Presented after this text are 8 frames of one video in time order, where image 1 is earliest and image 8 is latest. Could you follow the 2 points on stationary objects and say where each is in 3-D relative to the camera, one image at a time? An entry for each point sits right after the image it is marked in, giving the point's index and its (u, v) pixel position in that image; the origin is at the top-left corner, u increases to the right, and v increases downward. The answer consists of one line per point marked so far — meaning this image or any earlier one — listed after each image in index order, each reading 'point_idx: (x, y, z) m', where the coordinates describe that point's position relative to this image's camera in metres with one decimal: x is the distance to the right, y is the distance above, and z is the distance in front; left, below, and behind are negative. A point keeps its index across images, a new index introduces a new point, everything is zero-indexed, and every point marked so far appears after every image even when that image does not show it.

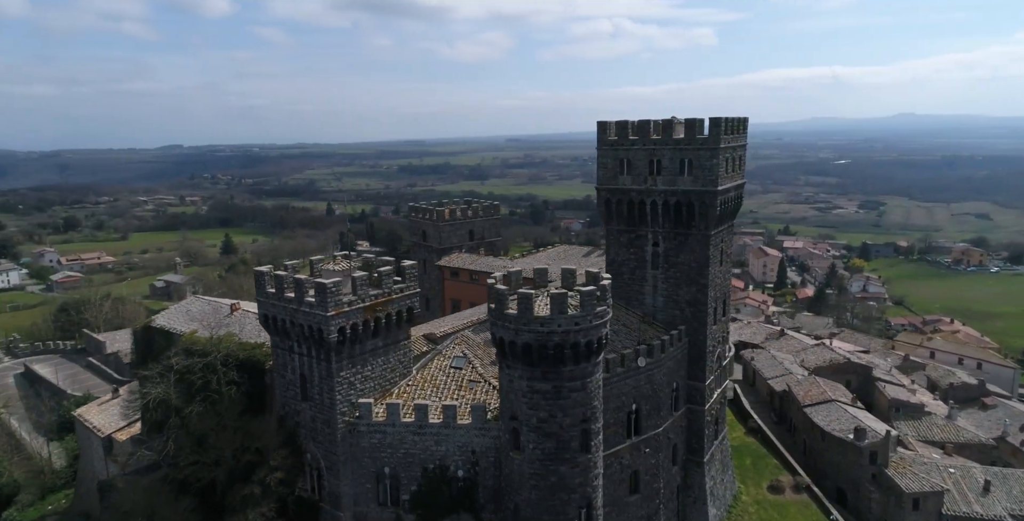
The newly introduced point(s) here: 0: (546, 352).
0: (+1.1, -2.5, +19.3) m
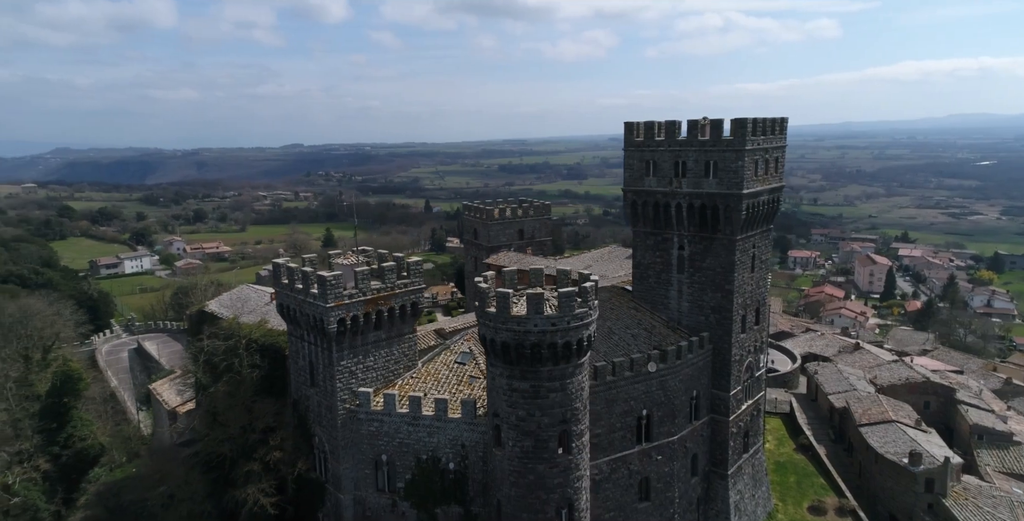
0: (+0.4, -2.6, +19.8) m
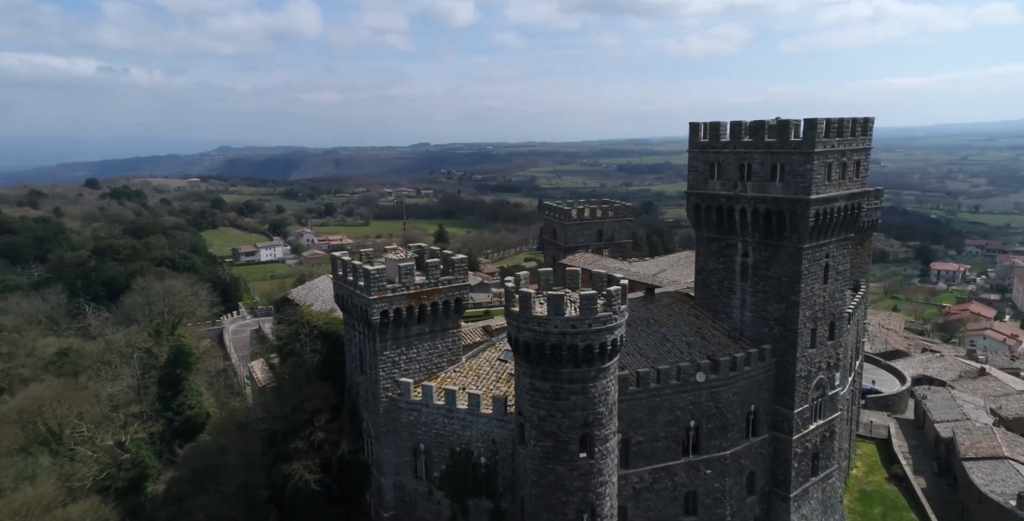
0: (+0.9, -2.6, +19.9) m
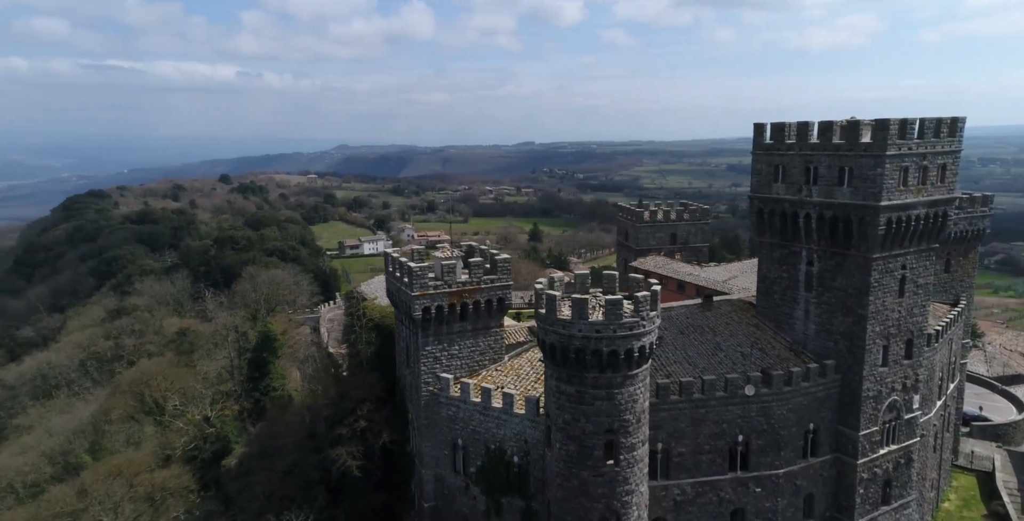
0: (+1.5, -2.7, +19.7) m
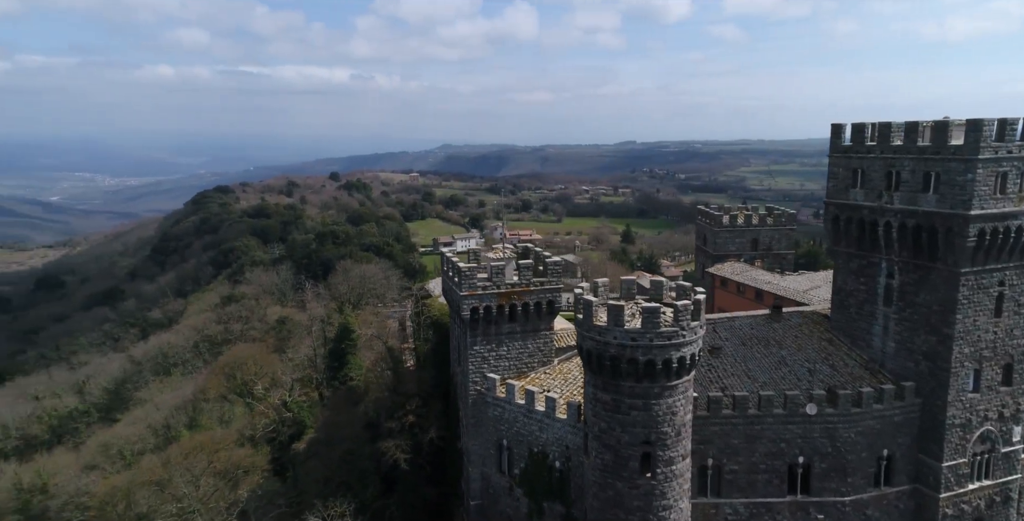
0: (+2.4, -2.8, +19.1) m
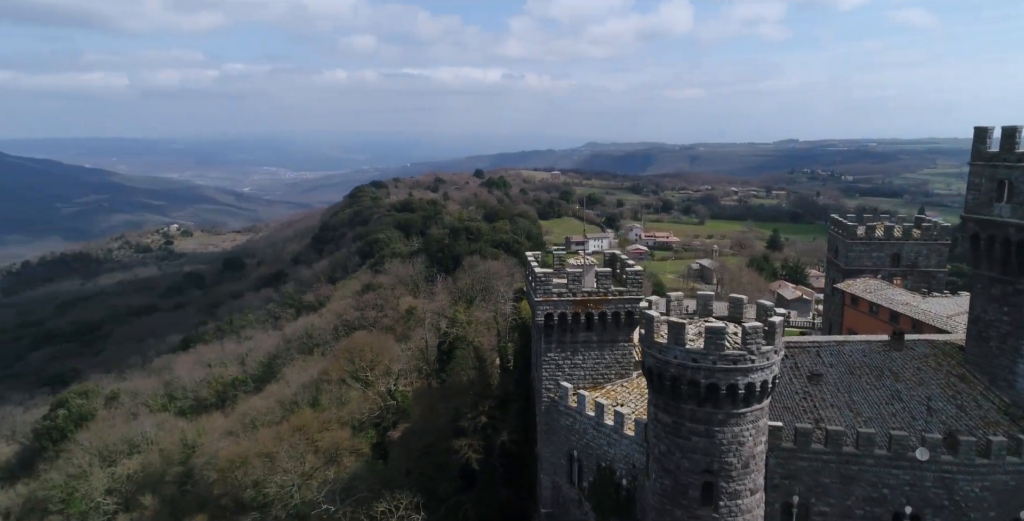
0: (+3.8, -3.1, +17.8) m
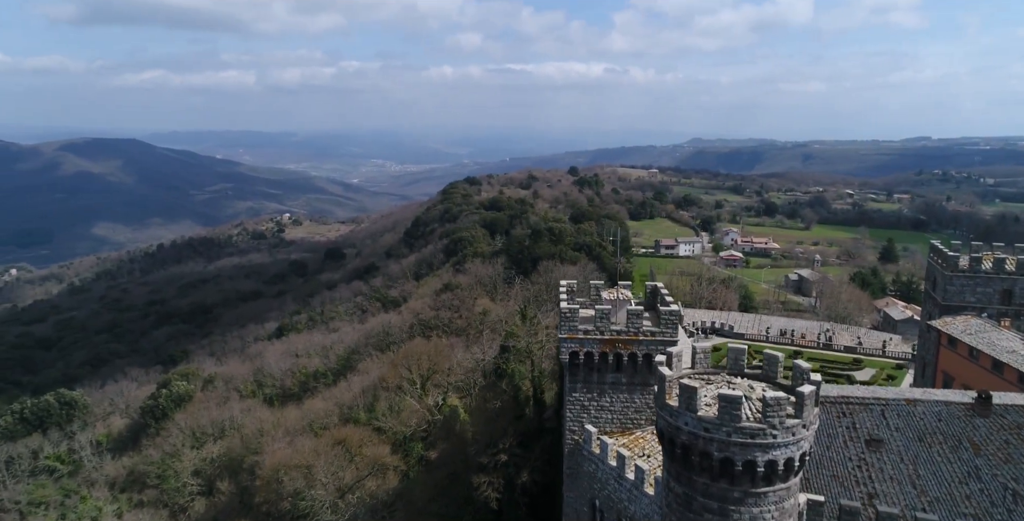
0: (+3.6, -4.2, +15.8) m
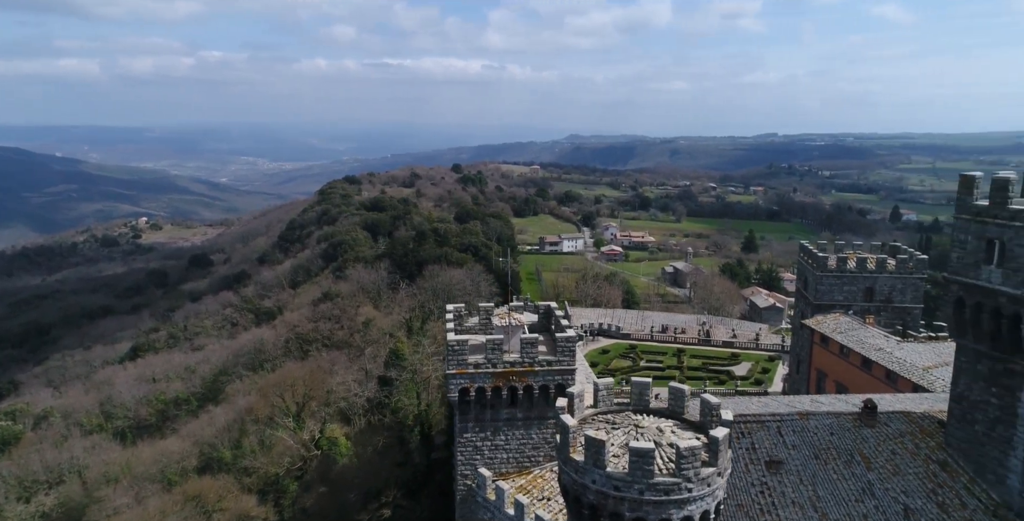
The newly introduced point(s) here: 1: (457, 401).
0: (+1.3, -4.9, +14.0) m
1: (-1.5, -3.8, +19.1) m
